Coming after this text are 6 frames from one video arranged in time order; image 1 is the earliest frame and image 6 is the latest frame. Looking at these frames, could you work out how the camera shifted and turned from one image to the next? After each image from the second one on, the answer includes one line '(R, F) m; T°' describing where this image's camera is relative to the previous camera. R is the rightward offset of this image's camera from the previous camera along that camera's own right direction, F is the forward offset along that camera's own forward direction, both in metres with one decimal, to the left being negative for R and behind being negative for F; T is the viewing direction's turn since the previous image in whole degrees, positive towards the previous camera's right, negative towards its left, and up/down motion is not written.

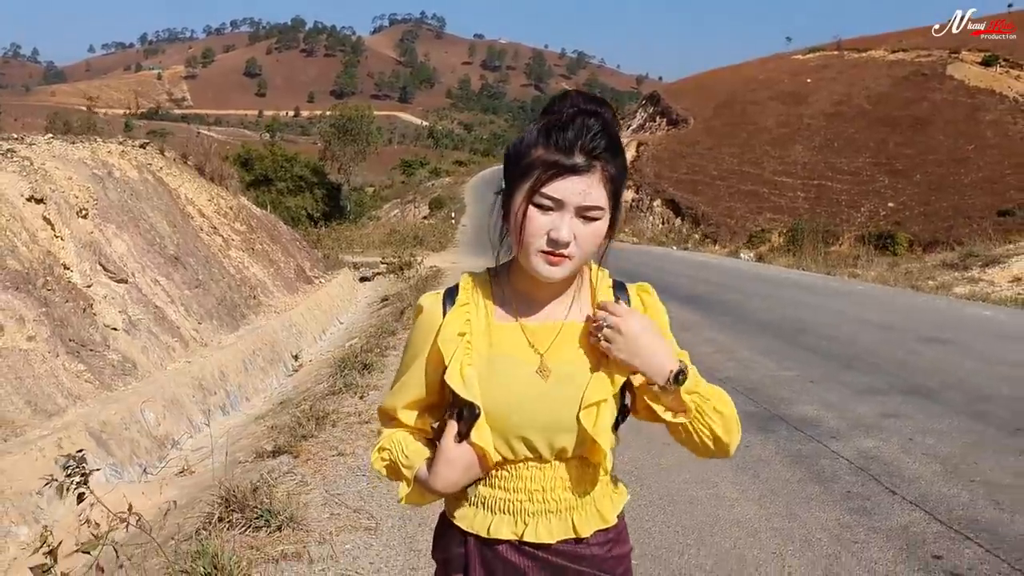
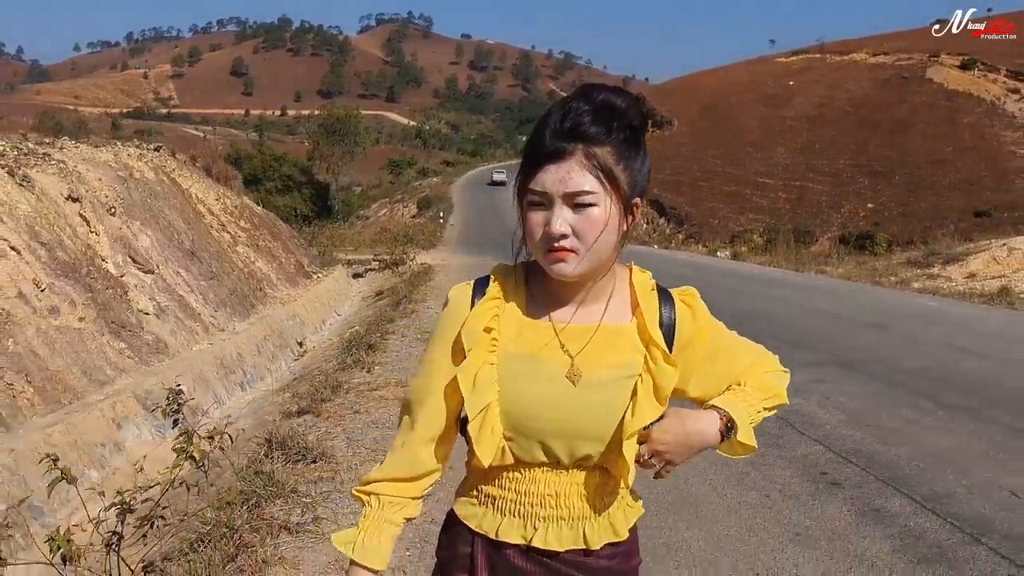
(0.0, -0.7) m; +1°
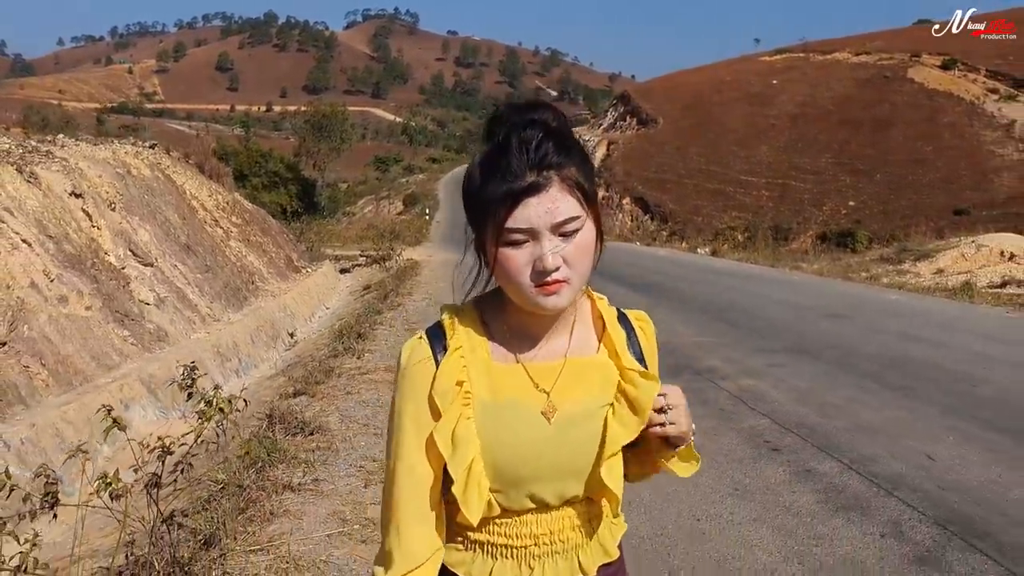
(0.0, -0.4) m; +1°
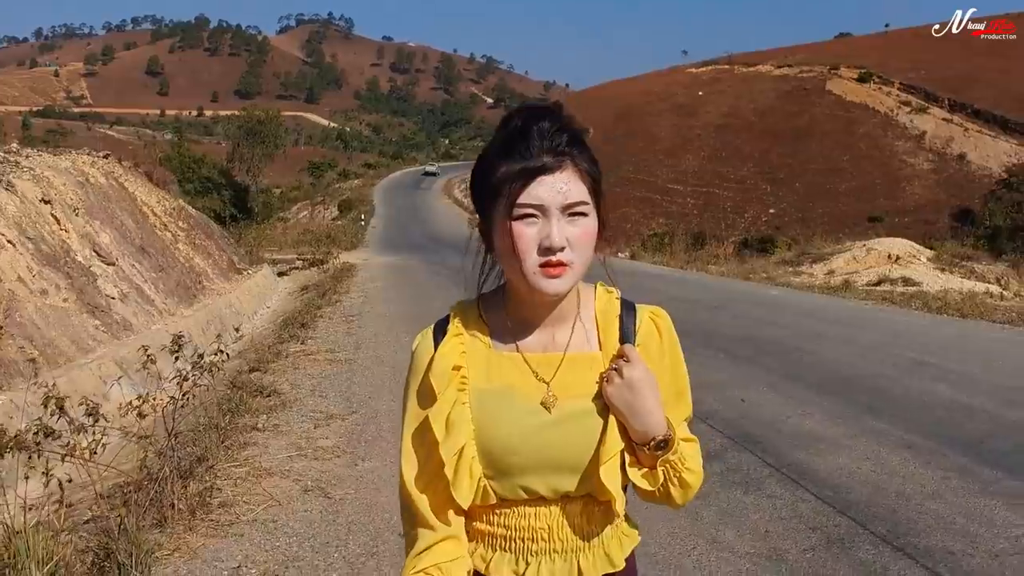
(+0.1, -1.0) m; +4°
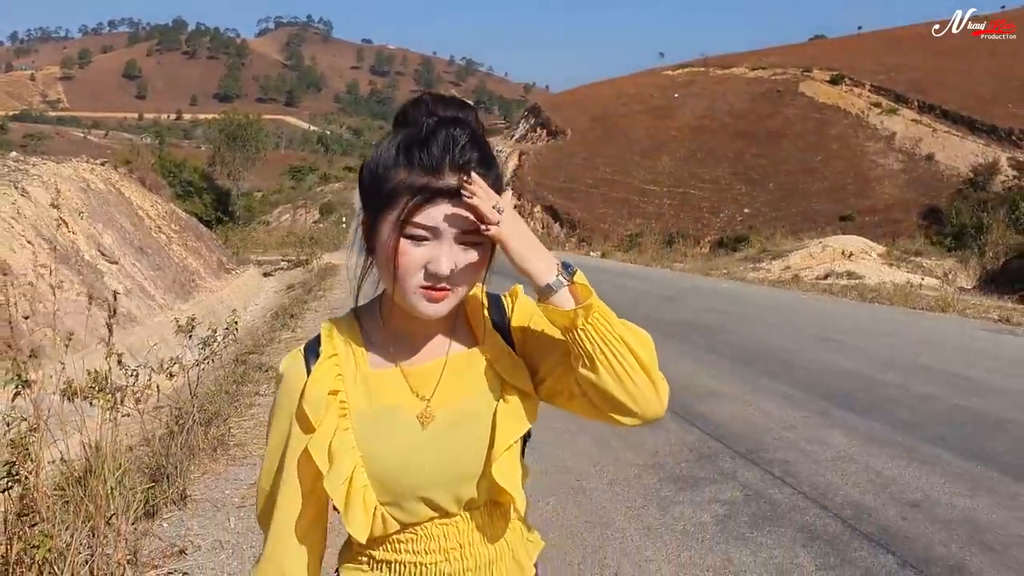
(+0.1, -0.8) m; +1°
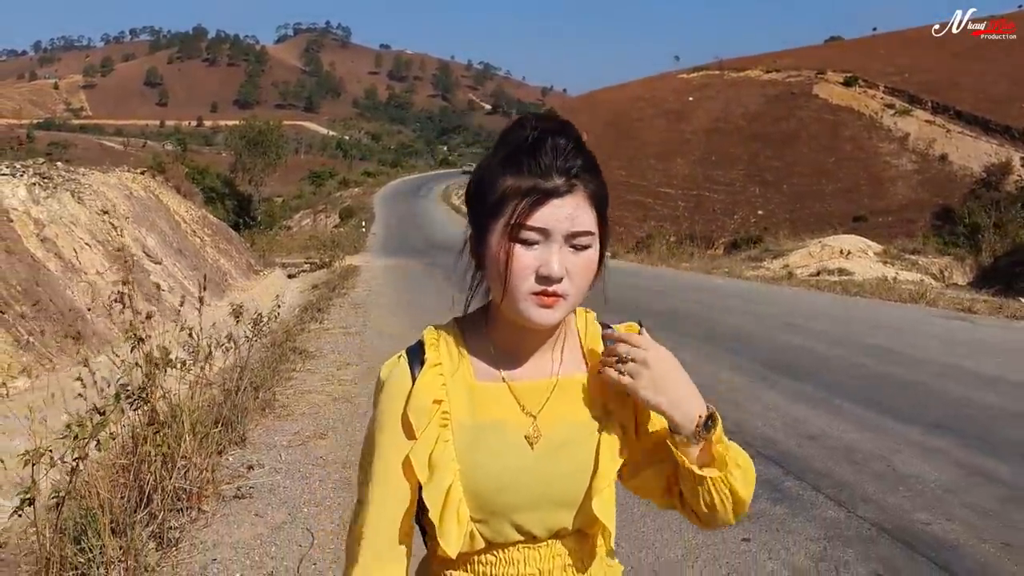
(+0.1, -0.8) m; -1°
